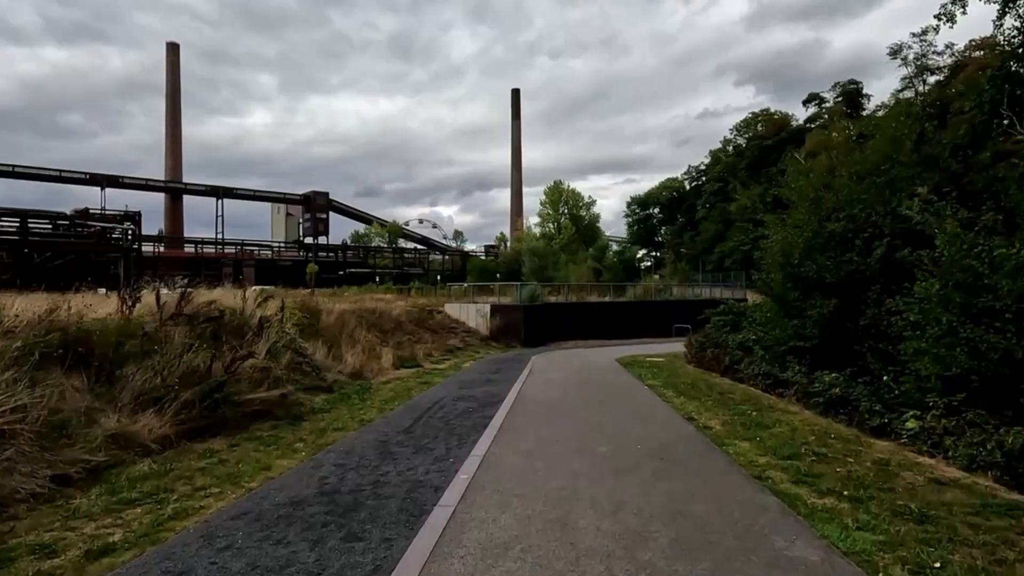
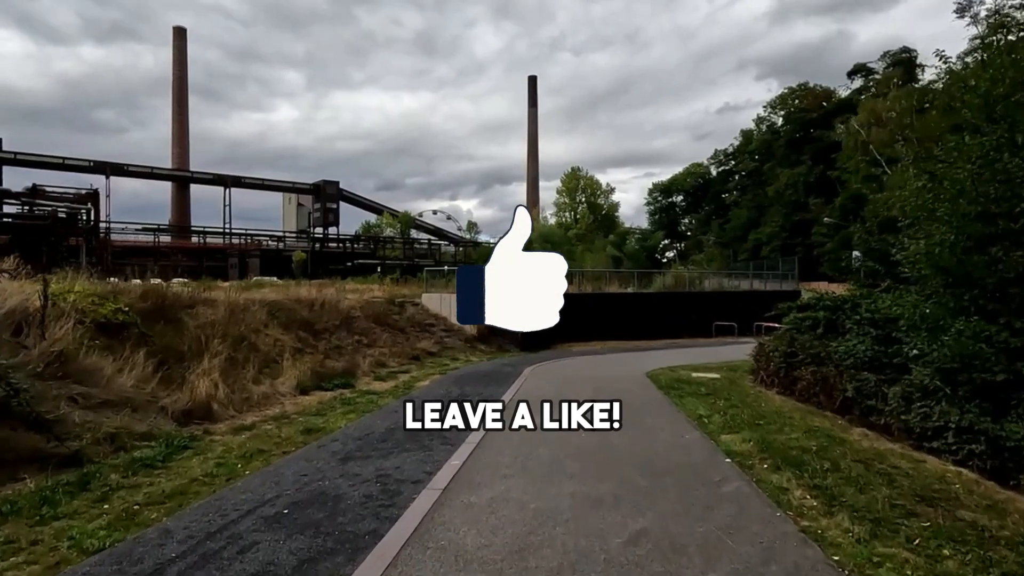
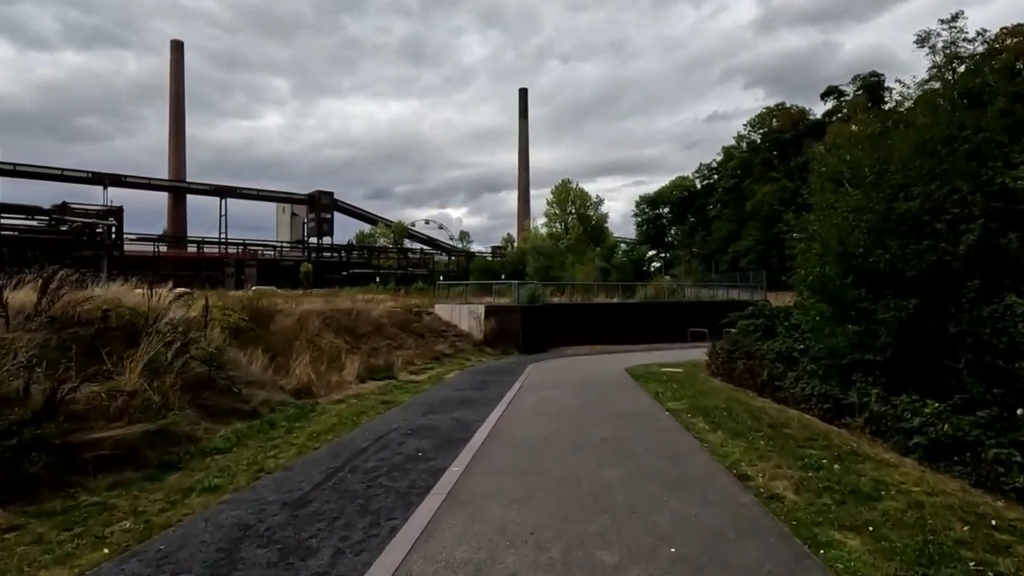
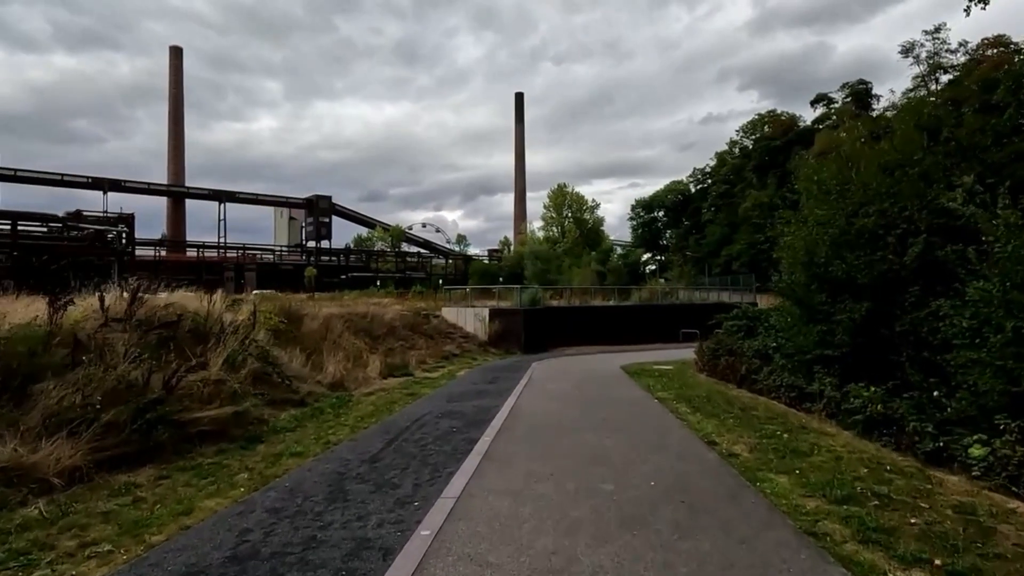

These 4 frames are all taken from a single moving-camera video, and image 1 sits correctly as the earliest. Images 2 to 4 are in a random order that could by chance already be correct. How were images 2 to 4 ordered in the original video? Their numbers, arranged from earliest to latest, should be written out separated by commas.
4, 3, 2
